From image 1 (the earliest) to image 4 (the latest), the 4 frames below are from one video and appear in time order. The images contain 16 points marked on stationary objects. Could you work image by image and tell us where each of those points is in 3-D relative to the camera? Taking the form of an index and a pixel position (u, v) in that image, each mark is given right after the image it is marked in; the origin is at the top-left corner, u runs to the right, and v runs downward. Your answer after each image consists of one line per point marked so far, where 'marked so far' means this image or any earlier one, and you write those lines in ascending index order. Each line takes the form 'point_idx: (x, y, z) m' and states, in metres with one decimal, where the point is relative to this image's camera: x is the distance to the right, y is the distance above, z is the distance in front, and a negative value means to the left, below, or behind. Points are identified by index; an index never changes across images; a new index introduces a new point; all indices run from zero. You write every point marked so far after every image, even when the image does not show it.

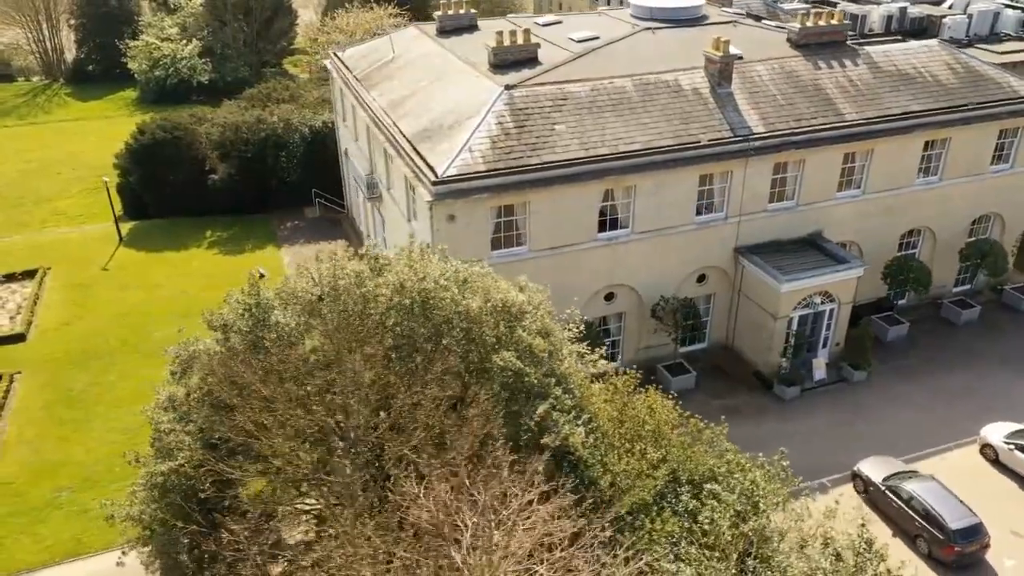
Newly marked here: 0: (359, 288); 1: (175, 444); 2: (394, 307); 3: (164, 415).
0: (-2.4, 0.0, +12.8) m
1: (-5.3, -2.5, +12.4) m
2: (-1.8, -0.3, +12.7) m
3: (-5.8, -2.2, +12.9) m
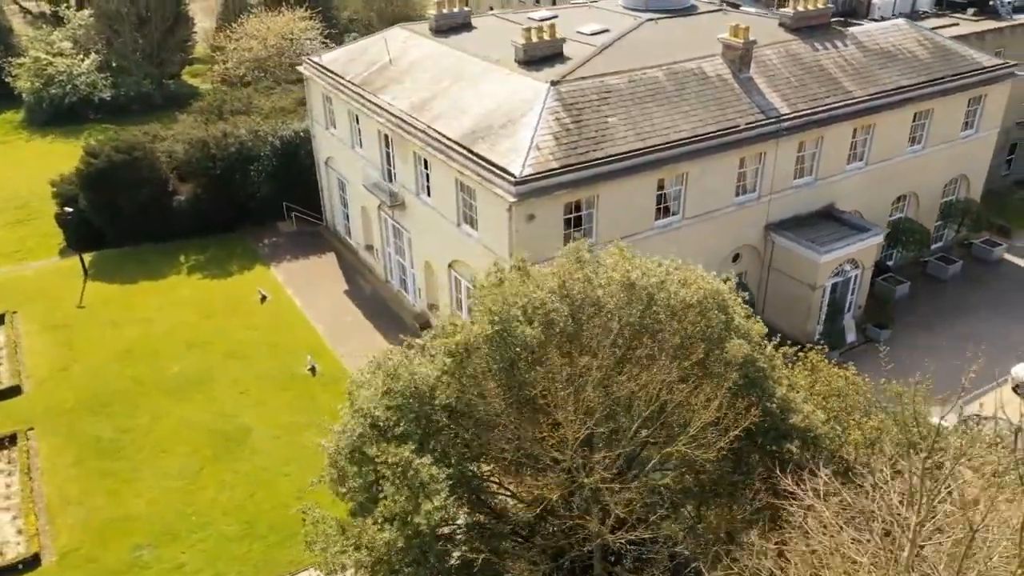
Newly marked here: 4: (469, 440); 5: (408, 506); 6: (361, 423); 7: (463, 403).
0: (+1.3, 0.0, +12.6) m
1: (-1.3, -2.8, +11.8) m
2: (+1.9, -0.3, +12.6) m
3: (-1.9, -2.5, +12.2) m
4: (-0.7, -2.4, +12.3) m
5: (-1.6, -3.3, +11.7) m
6: (-2.4, -2.2, +12.5) m
7: (-0.8, -1.8, +12.2) m
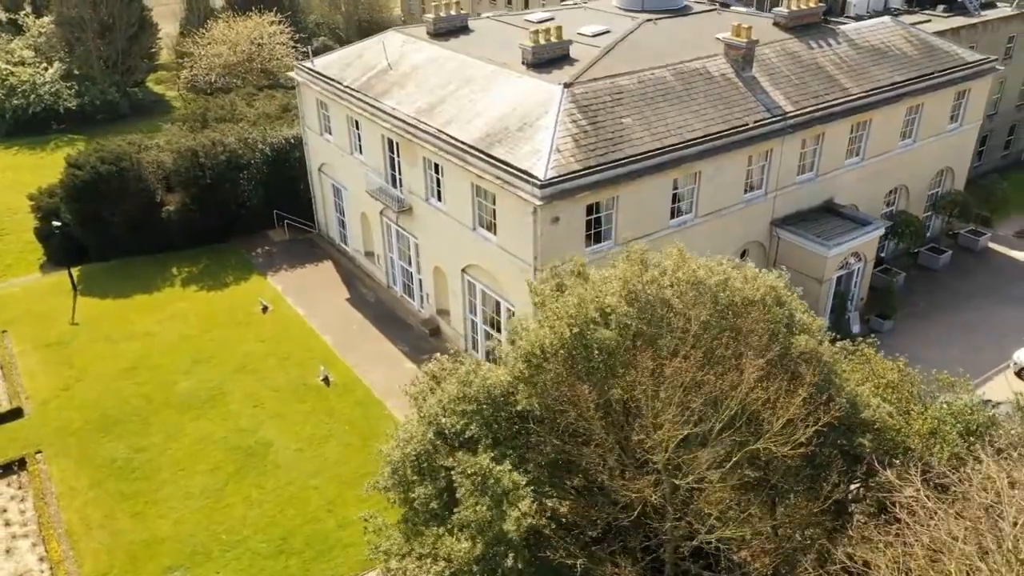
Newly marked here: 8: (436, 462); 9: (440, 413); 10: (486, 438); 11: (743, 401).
0: (+2.4, -0.1, +12.6) m
1: (0.0, -2.9, +11.7) m
2: (+3.0, -0.3, +12.7) m
3: (-0.6, -2.6, +12.1) m
4: (+0.6, -2.5, +12.3) m
5: (-0.3, -3.4, +11.6) m
6: (-1.2, -2.4, +12.4) m
7: (+0.5, -1.9, +12.2) m
8: (-1.2, -2.8, +12.7) m
9: (-1.0, -2.0, +12.4) m
10: (-0.3, -2.4, +12.4) m
11: (+3.5, -1.7, +12.0) m
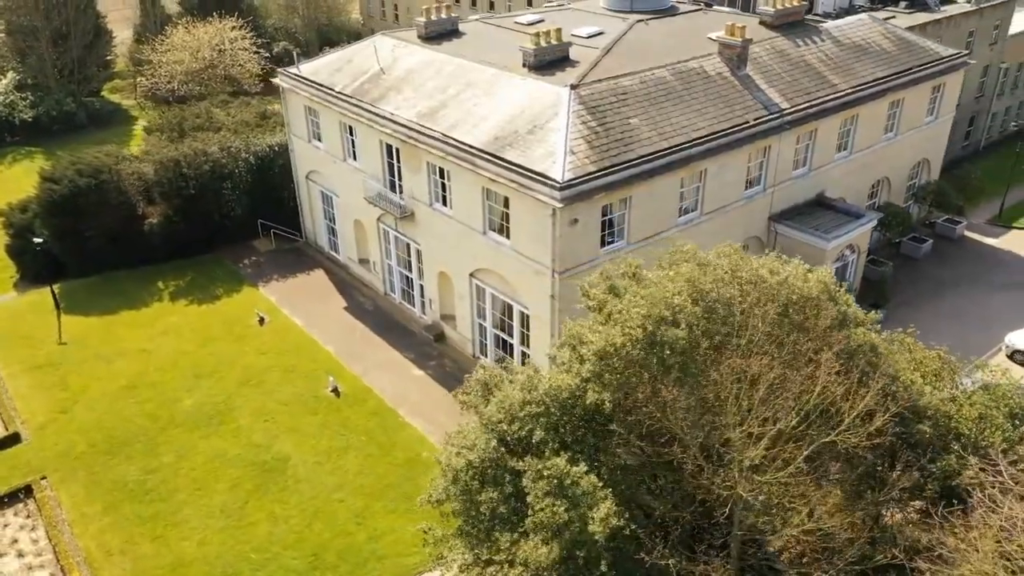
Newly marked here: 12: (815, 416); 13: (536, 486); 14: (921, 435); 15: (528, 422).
0: (+3.5, -0.1, +12.8) m
1: (+1.2, -3.0, +11.7) m
2: (+4.1, -0.3, +12.9) m
3: (+0.6, -2.7, +12.0) m
4: (+1.7, -2.5, +12.3) m
5: (+1.0, -3.5, +11.6) m
6: (0.0, -2.5, +12.3) m
7: (+1.6, -1.9, +12.2) m
8: (0.0, -3.0, +12.6) m
9: (+0.2, -2.1, +12.4) m
10: (+0.8, -2.5, +12.4) m
11: (+4.6, -1.7, +12.2) m
12: (+4.6, -2.0, +12.3) m
13: (+0.5, -3.1, +11.9) m
14: (+6.7, -2.4, +13.0) m
15: (+0.5, -2.2, +12.3) m
